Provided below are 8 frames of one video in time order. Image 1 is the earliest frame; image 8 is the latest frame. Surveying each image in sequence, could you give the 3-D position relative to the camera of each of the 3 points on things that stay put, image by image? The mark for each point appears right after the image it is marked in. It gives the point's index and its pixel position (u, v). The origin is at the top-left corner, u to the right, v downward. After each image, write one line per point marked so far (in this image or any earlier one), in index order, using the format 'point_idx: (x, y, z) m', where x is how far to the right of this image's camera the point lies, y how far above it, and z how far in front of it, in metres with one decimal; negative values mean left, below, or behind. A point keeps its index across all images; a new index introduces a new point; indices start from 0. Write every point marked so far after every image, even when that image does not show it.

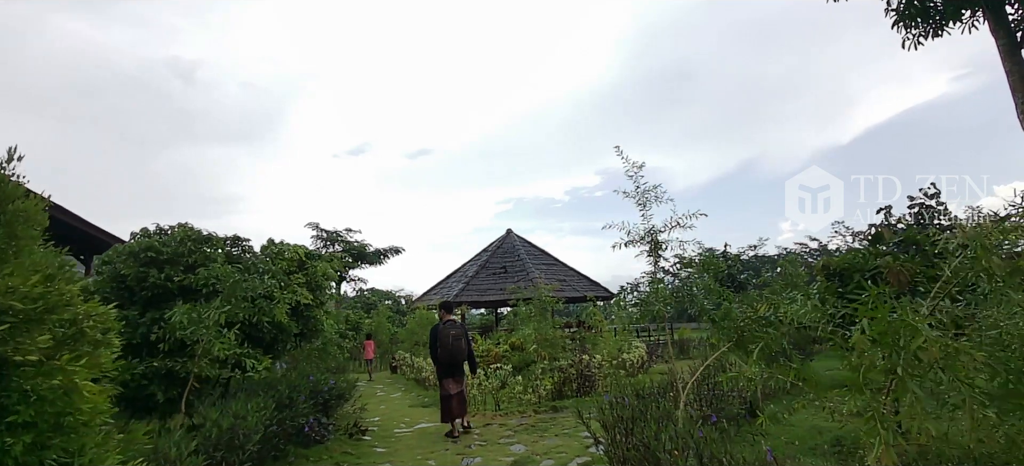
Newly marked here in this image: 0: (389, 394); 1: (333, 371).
0: (-2.7, -3.6, +11.6) m
1: (-2.8, -2.2, +8.0) m
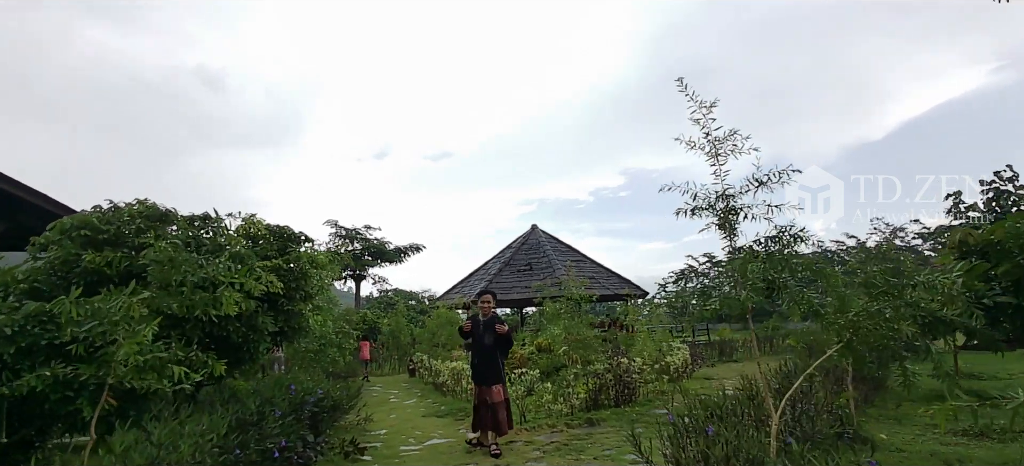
0: (-2.2, -3.4, +10.5) m
1: (-2.4, -1.9, +6.9) m
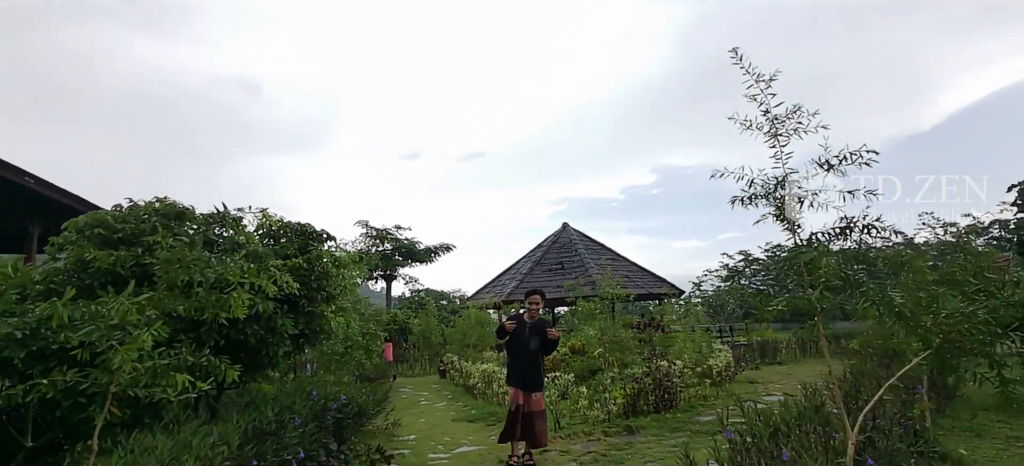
0: (-1.5, -3.3, +10.2) m
1: (-2.0, -1.9, +6.7) m
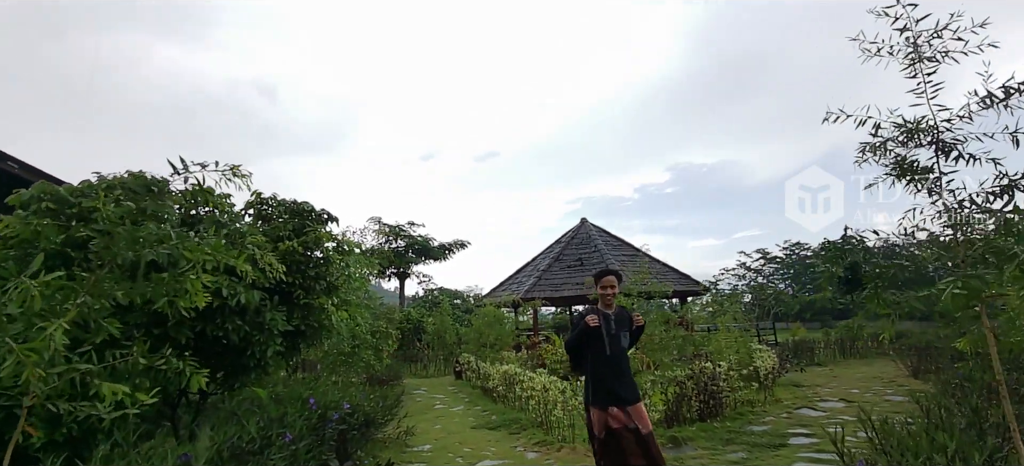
0: (-1.1, -3.2, +9.5) m
1: (-1.7, -1.7, +5.9) m
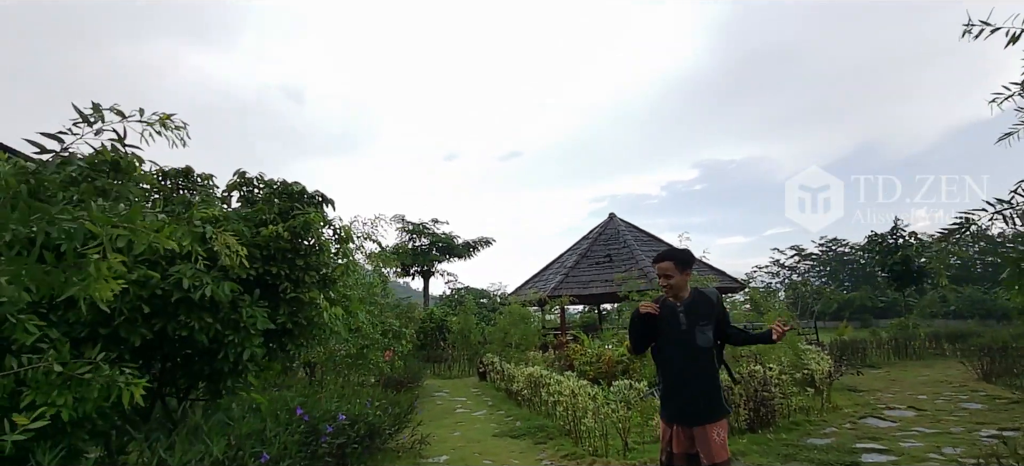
0: (-0.7, -3.0, +8.9) m
1: (-1.4, -1.6, +5.4) m
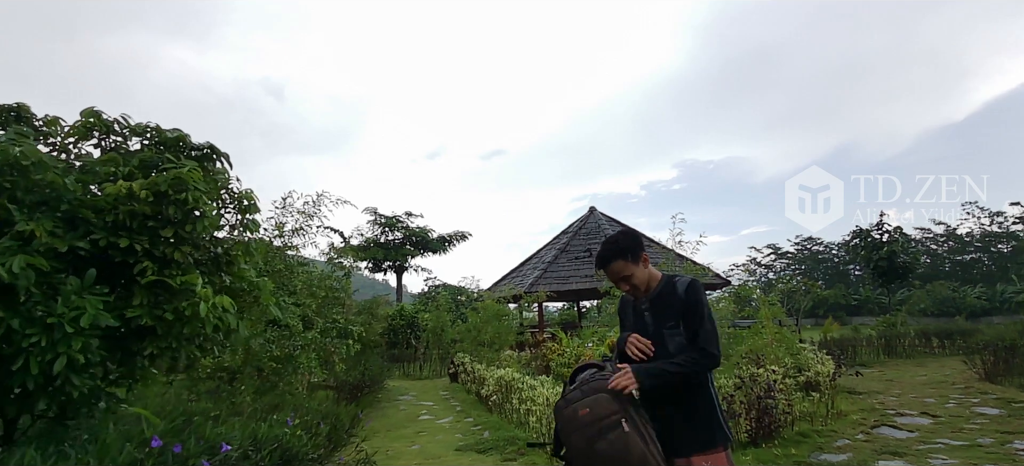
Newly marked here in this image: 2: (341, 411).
0: (-1.2, -2.8, +7.9) m
1: (-1.8, -1.4, +4.4) m
2: (-1.7, -1.7, +5.2) m
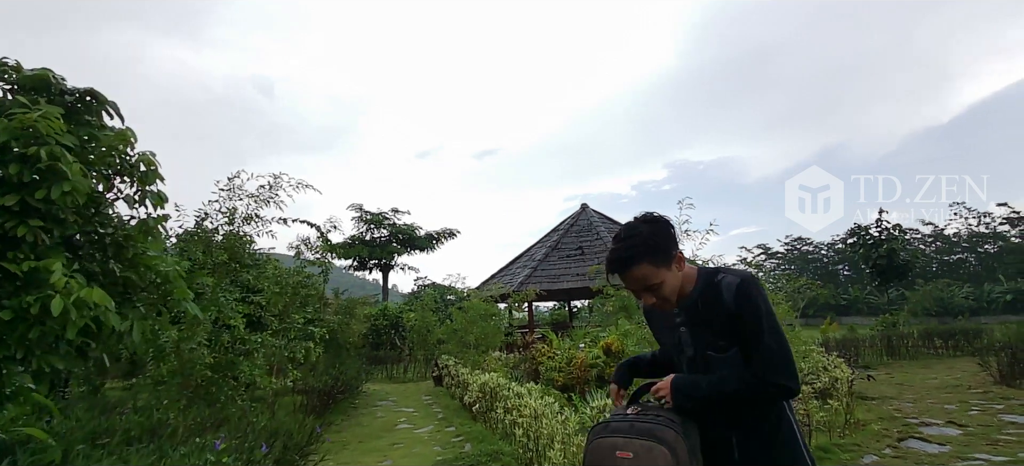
0: (-1.4, -2.7, +7.3) m
1: (-1.9, -1.3, +3.7) m
2: (-1.8, -1.6, +4.5) m
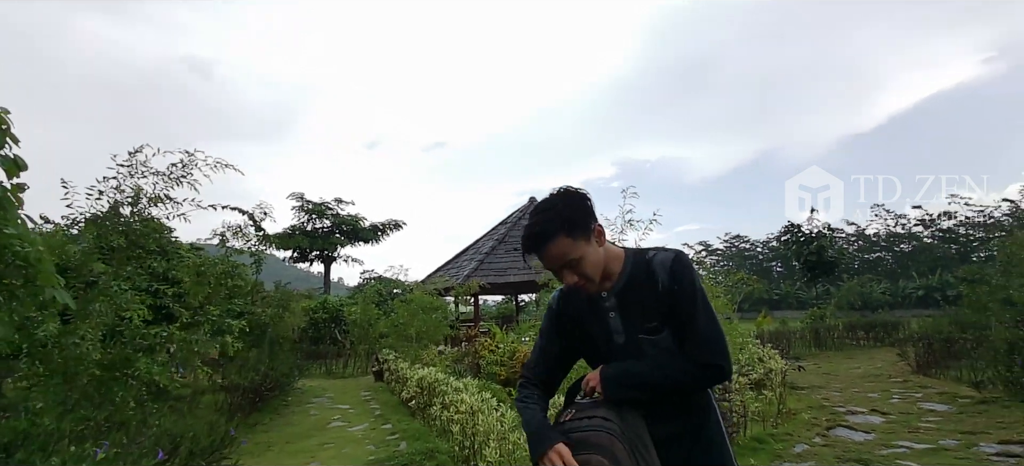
0: (-2.2, -2.6, +6.9) m
1: (-2.3, -1.2, +3.3) m
2: (-2.4, -1.5, +4.1) m
